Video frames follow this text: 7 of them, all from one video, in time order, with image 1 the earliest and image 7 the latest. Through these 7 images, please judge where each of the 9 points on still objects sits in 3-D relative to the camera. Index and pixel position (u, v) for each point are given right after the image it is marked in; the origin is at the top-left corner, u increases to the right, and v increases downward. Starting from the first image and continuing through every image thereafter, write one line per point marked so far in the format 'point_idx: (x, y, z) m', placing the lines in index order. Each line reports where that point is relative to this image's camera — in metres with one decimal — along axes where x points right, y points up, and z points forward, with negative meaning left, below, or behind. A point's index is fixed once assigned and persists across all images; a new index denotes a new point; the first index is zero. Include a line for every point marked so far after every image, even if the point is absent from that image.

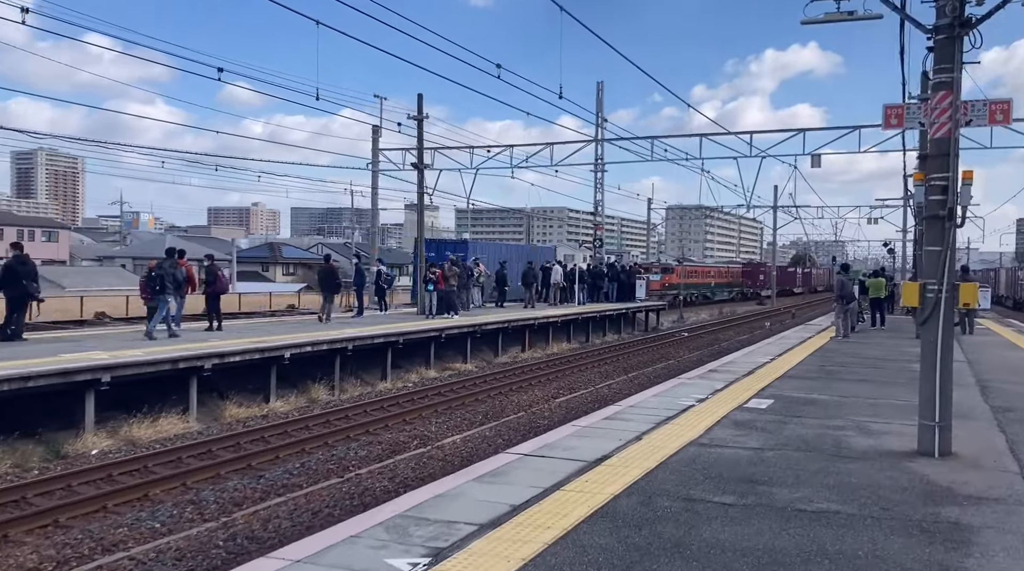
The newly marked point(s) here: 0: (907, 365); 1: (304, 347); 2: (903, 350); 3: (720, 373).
0: (+6.3, -1.3, +14.8) m
1: (-3.6, -1.1, +16.2) m
2: (+7.5, -1.2, +18.0) m
3: (+3.0, -1.3, +13.4) m
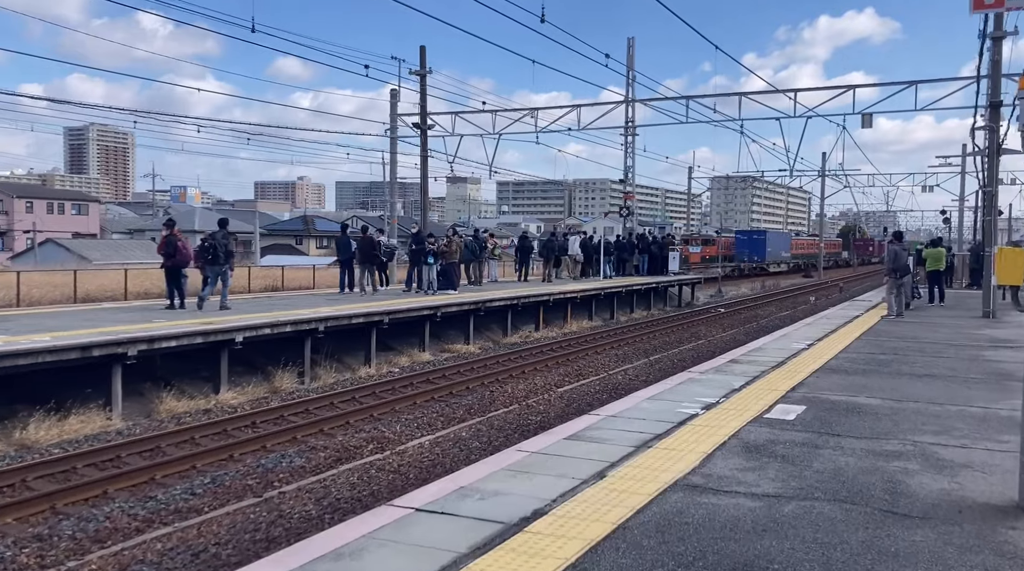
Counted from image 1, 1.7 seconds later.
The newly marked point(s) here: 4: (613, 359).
0: (+6.0, -0.9, +12.2) m
1: (-3.8, -0.6, +14.0) m
2: (+7.5, -0.8, +15.3) m
3: (+2.7, -1.0, +10.9) m
4: (+2.1, -1.6, +19.9) m
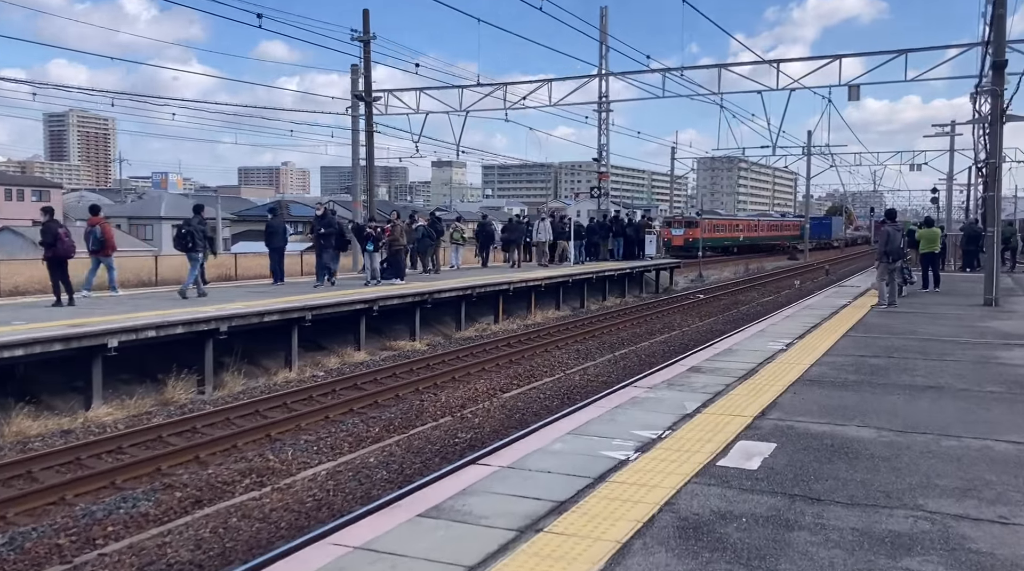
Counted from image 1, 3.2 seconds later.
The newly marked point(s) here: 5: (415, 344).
0: (+5.2, -0.8, +10.2) m
1: (-4.7, -0.6, +11.9) m
2: (+6.5, -0.6, +13.3) m
3: (+1.8, -0.9, +8.9) m
4: (+1.2, -1.3, +17.8) m
5: (-1.9, -1.2, +18.4) m
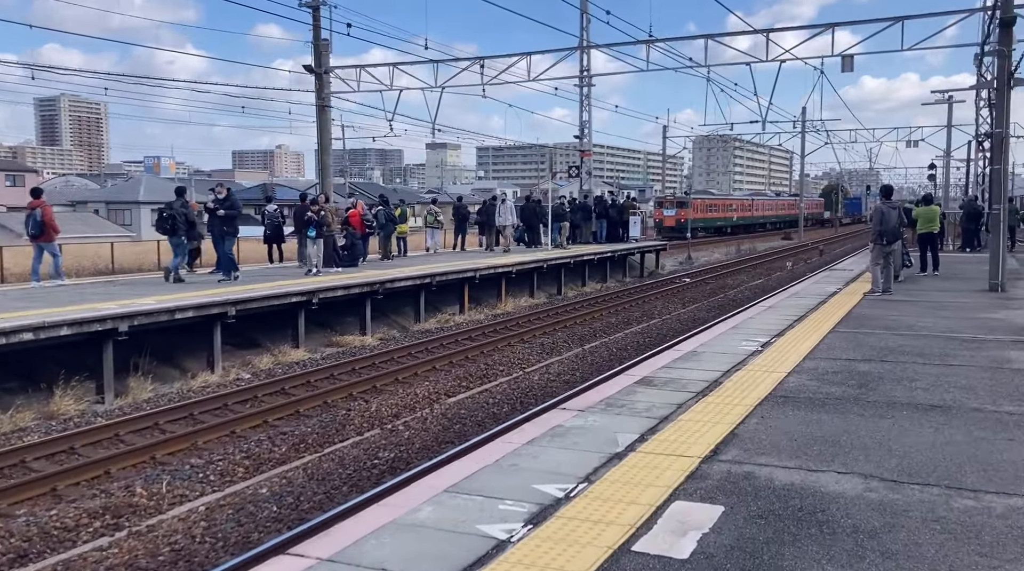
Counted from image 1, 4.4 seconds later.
0: (+4.4, -0.7, +8.5) m
1: (-5.4, -0.5, +10.2) m
2: (+5.8, -0.4, +11.7) m
3: (+1.1, -0.8, +7.2) m
4: (+0.4, -1.1, +16.2) m
5: (-2.7, -1.0, +16.7) m
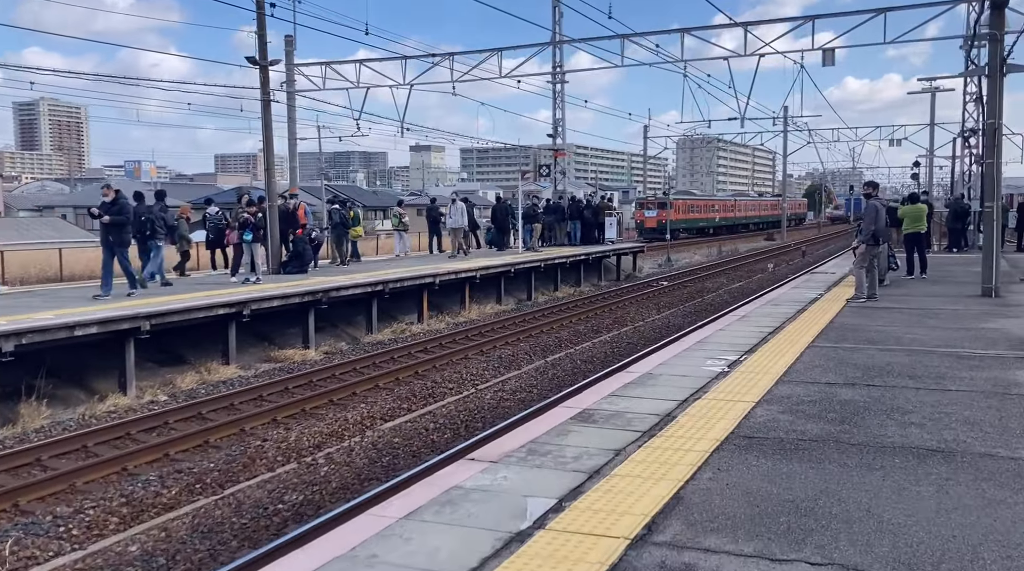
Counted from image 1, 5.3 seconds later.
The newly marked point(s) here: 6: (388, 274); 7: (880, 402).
0: (+3.8, -0.7, +7.3) m
1: (-6.0, -0.7, +8.8) m
2: (+5.1, -0.5, +10.5) m
3: (+0.5, -0.9, +5.9) m
4: (-0.3, -1.3, +14.9) m
5: (-3.4, -1.1, +15.4) m
6: (-2.5, +0.2, +18.8) m
7: (+2.6, -0.8, +6.6) m
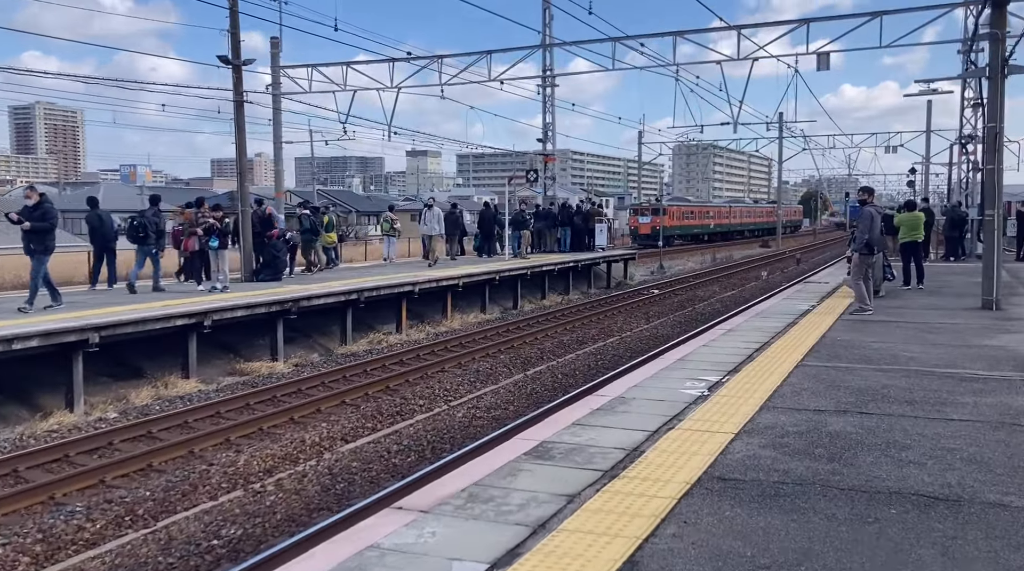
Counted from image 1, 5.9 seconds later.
0: (+3.5, -0.9, +6.6) m
1: (-6.4, -0.8, +8.1) m
2: (+4.8, -0.6, +9.8) m
3: (+0.2, -1.0, +5.2) m
4: (-0.6, -1.4, +14.2) m
5: (-3.8, -1.3, +14.6) m
6: (-2.9, +0.1, +18.1) m
7: (+2.3, -0.9, +5.9) m
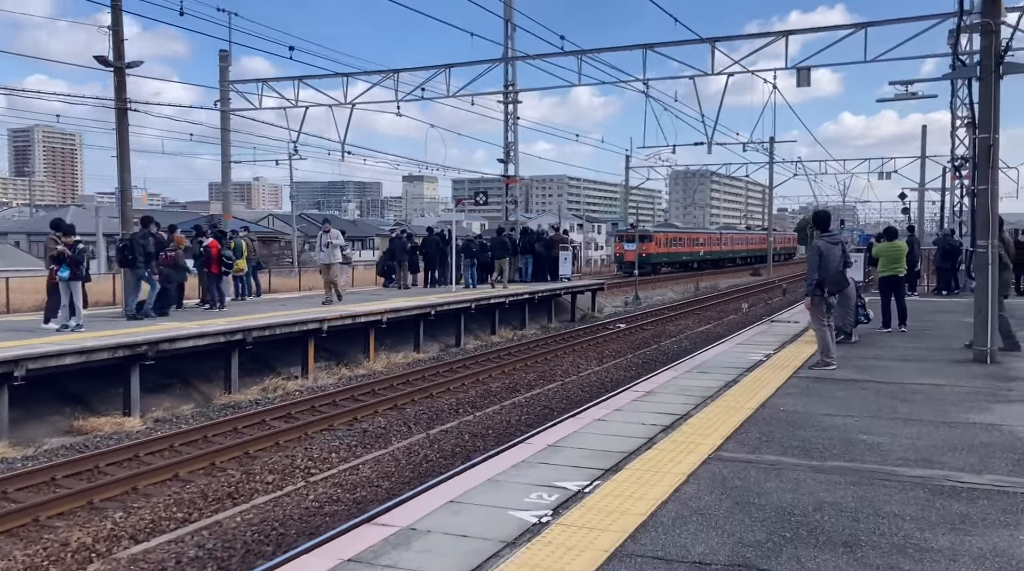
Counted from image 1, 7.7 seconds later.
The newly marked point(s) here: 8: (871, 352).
0: (+2.2, -1.2, +4.1) m
1: (-7.7, -1.1, +5.6) m
2: (+3.5, -1.0, +7.3) m
3: (-1.1, -1.3, +2.8) m
4: (-2.0, -1.9, +11.7) m
5: (-5.1, -1.8, +12.2) m
6: (-4.2, -0.6, +15.7) m
7: (+1.0, -1.3, +3.4) m
8: (+4.6, -0.8, +11.9) m
